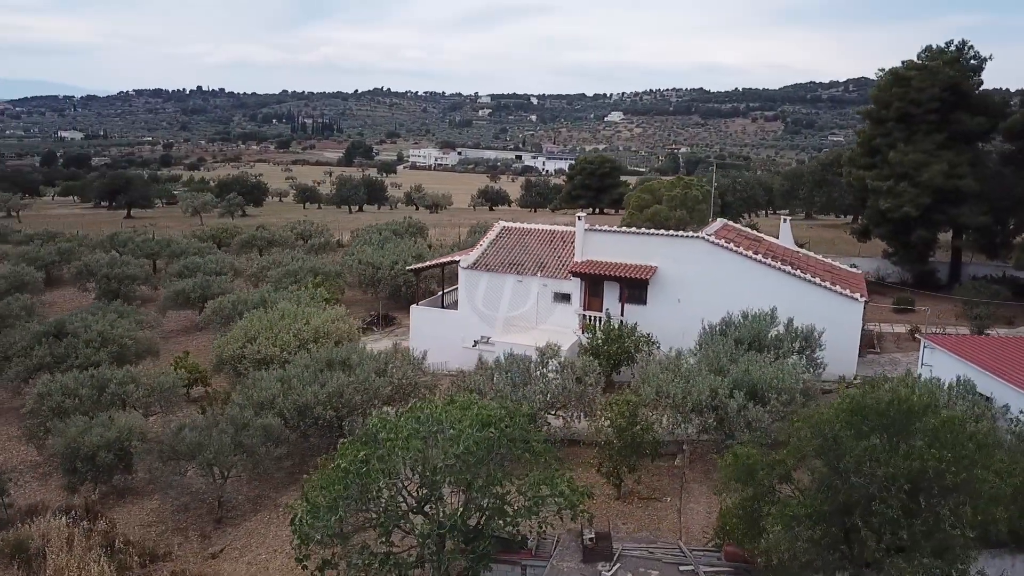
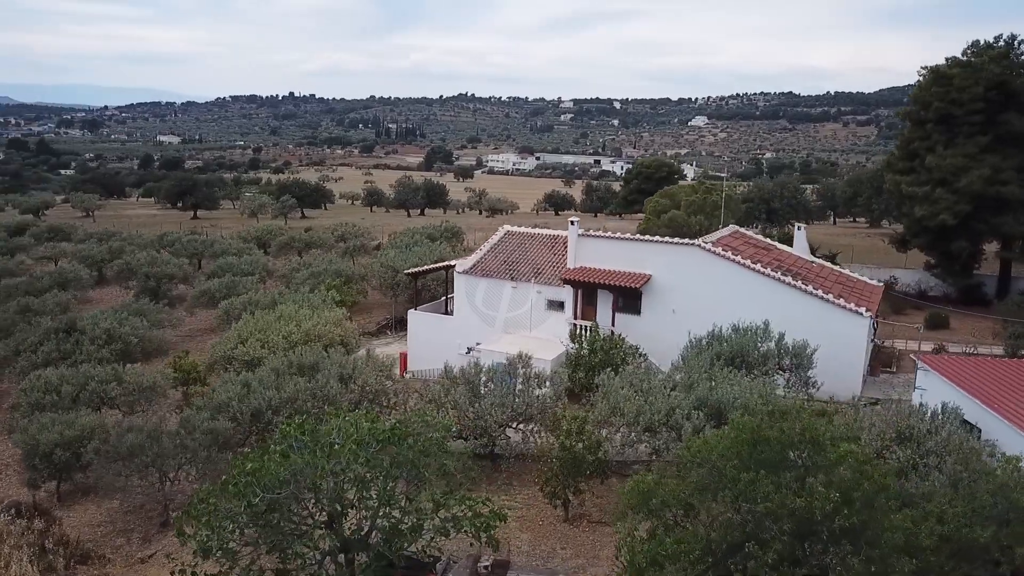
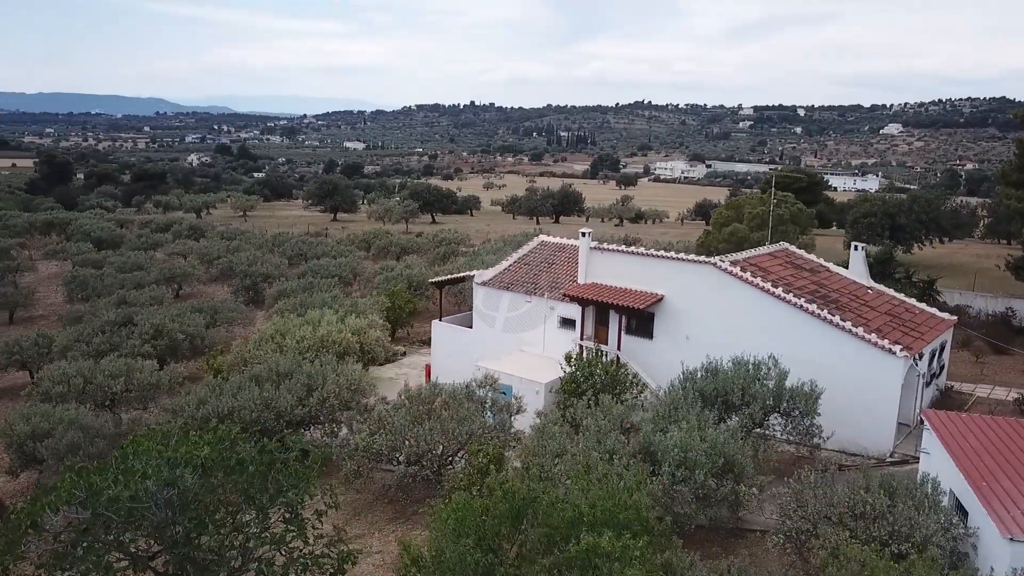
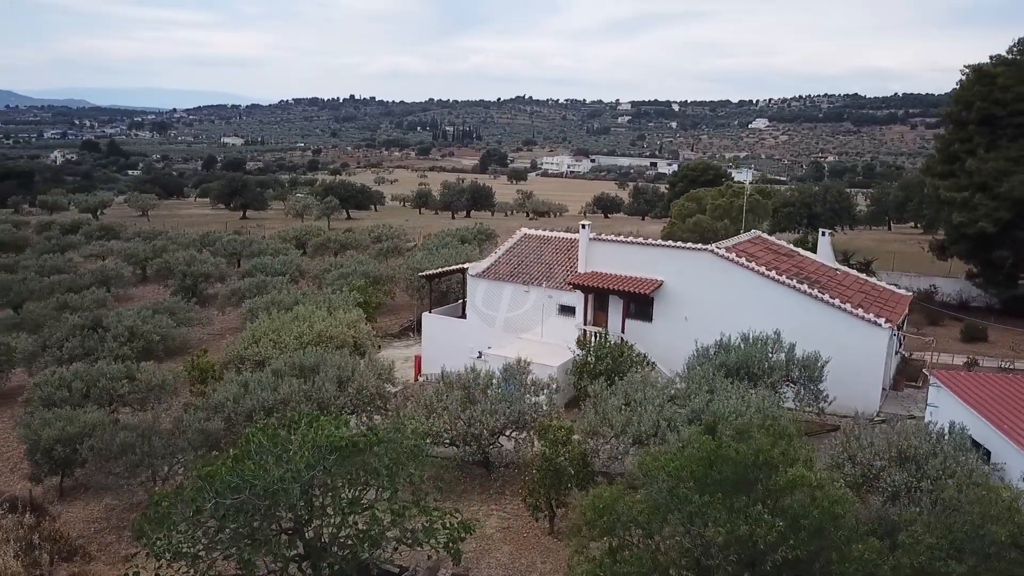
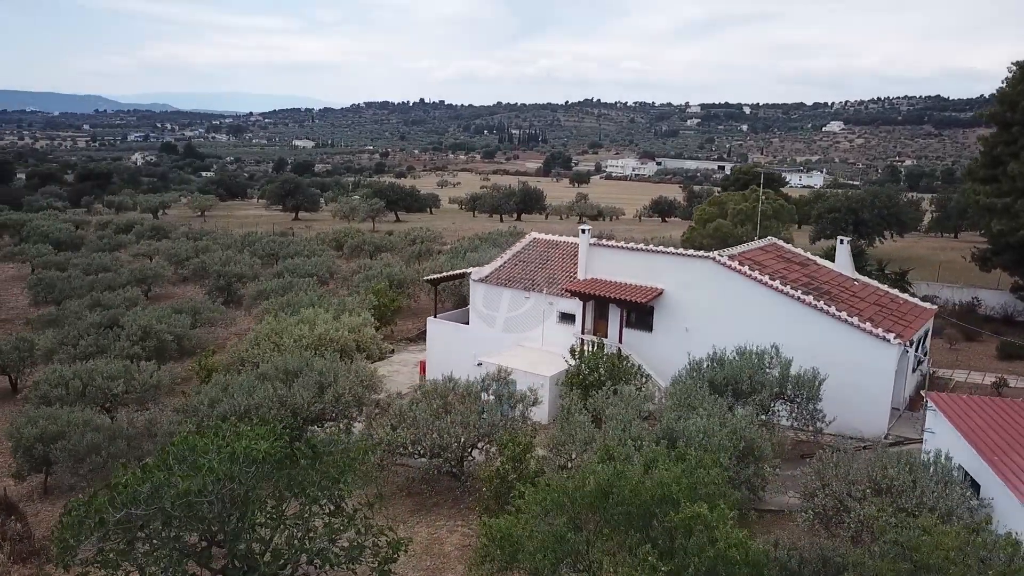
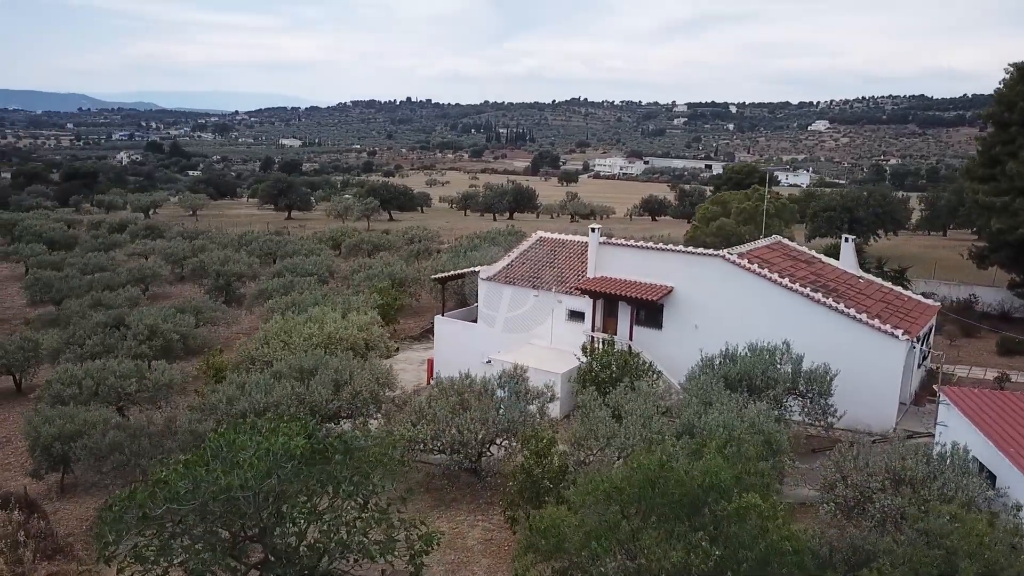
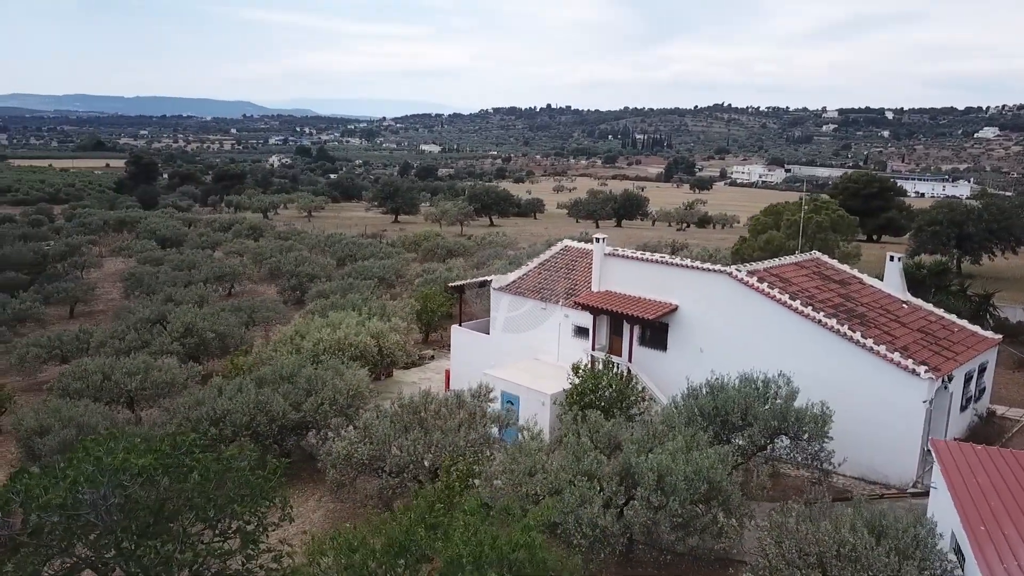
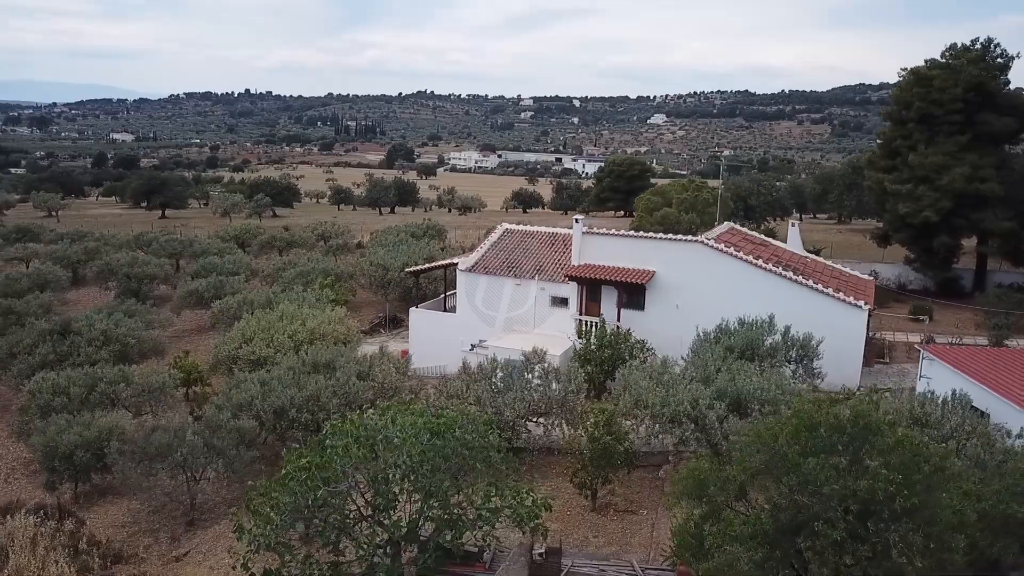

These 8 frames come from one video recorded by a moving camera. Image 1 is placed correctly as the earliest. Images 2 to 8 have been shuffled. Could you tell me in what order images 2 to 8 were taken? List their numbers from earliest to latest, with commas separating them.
8, 2, 4, 6, 5, 3, 7
